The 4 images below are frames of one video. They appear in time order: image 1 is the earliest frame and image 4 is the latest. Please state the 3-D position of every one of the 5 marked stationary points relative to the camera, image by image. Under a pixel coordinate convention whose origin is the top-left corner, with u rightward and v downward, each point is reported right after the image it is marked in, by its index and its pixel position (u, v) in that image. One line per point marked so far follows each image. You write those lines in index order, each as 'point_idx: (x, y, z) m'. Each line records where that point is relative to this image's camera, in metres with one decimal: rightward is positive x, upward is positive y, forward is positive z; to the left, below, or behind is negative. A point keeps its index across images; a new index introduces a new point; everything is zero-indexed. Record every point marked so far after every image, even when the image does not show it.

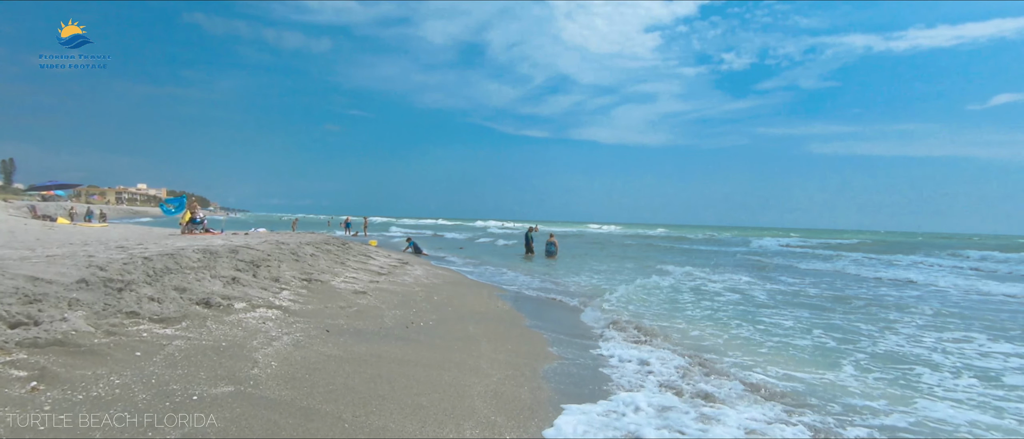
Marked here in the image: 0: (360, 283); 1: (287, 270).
0: (-2.9, -1.2, +8.8) m
1: (-3.8, -0.9, +7.8) m
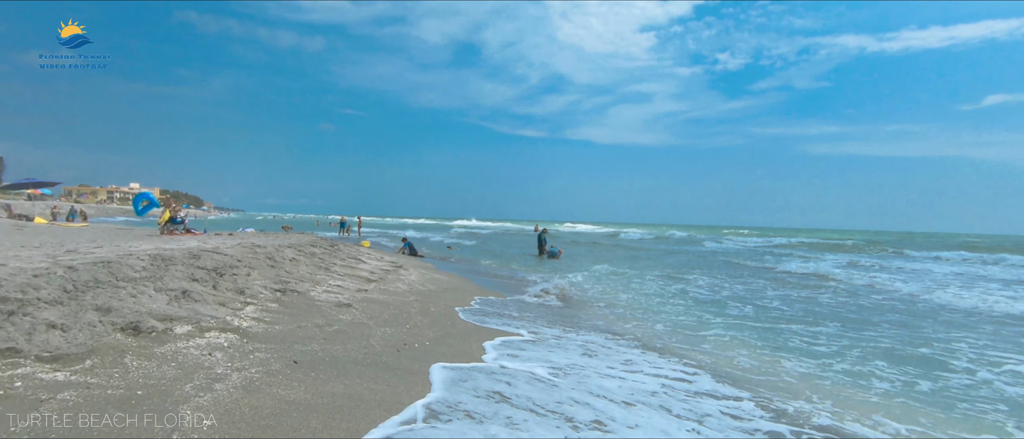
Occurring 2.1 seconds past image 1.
0: (-2.8, -1.2, +7.6) m
1: (-3.7, -0.9, +6.6) m
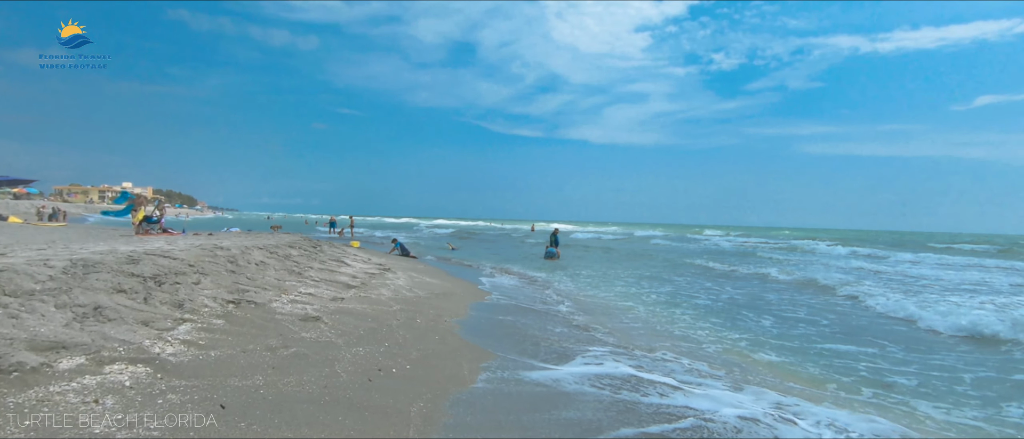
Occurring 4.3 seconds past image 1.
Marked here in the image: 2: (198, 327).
0: (-2.8, -1.2, +6.5) m
1: (-3.7, -0.9, +5.6) m
2: (-3.0, -1.0, +4.4) m
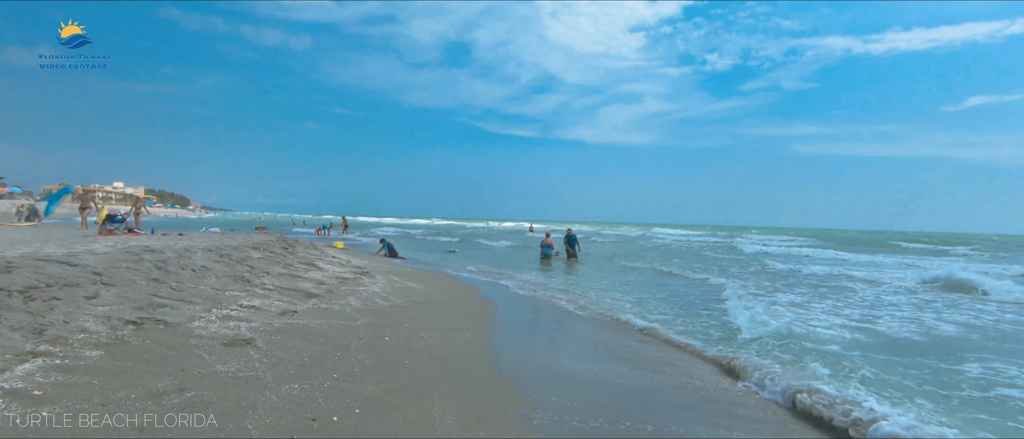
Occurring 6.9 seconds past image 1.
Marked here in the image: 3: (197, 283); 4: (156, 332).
0: (-2.9, -1.1, +5.2) m
1: (-3.8, -0.8, +4.3) m
2: (-3.1, -1.0, +3.1) m
3: (-4.1, -0.8, +6.0) m
4: (-3.2, -1.0, +4.2) m
